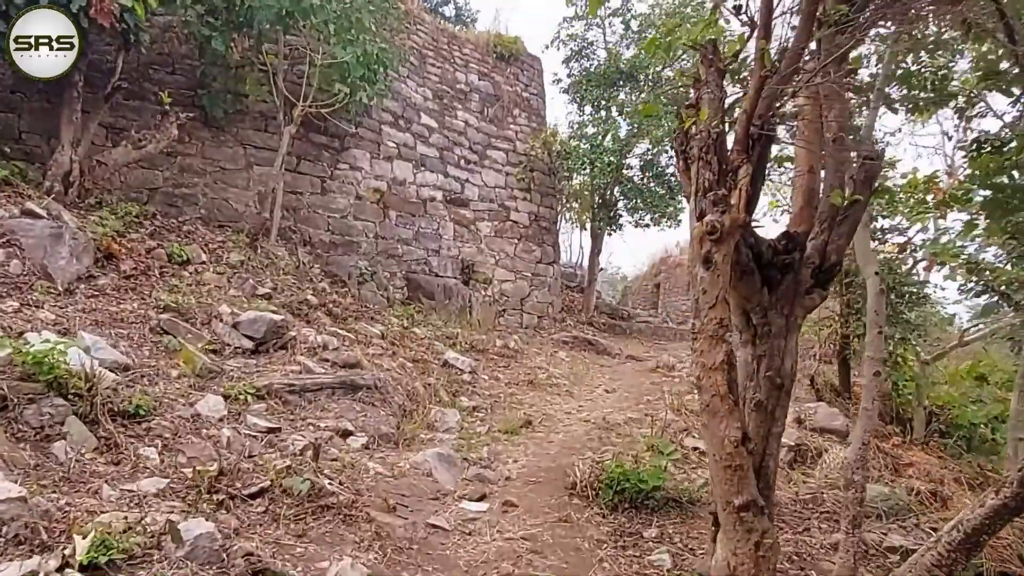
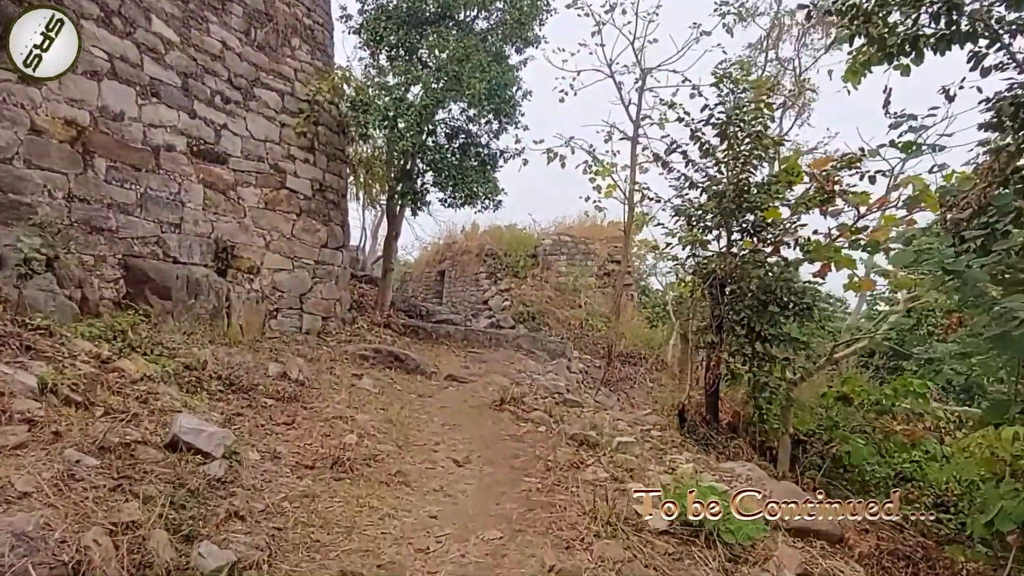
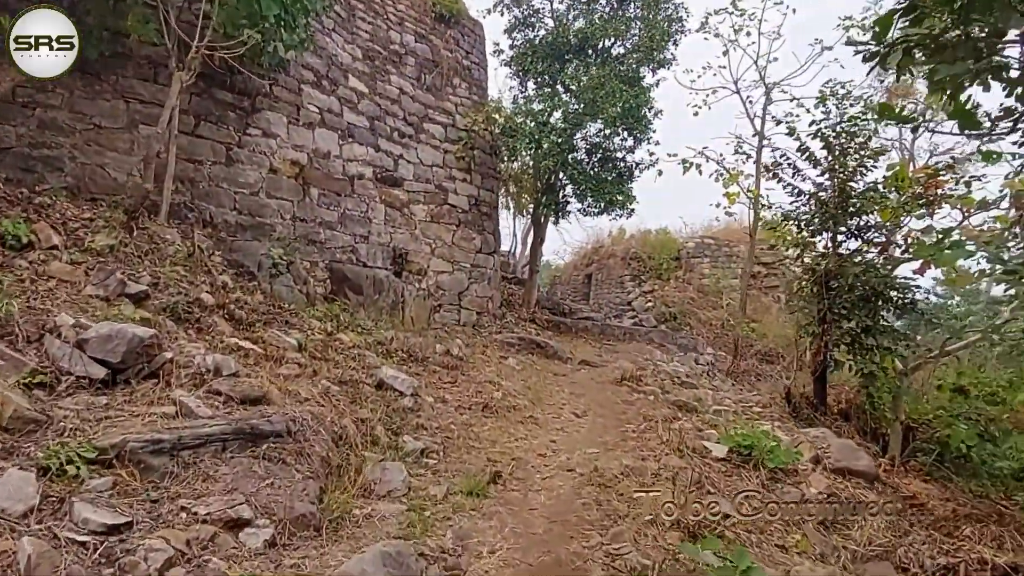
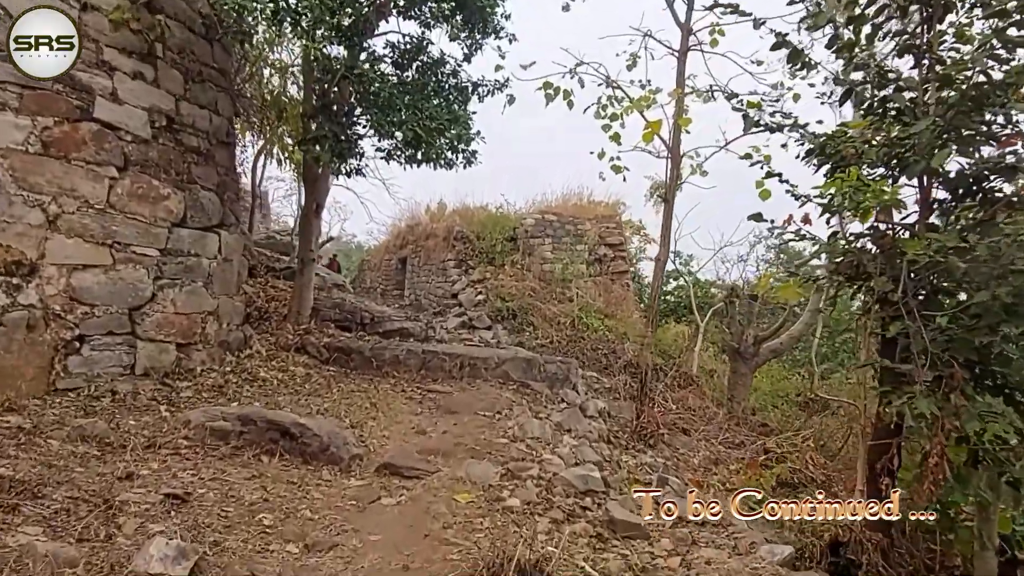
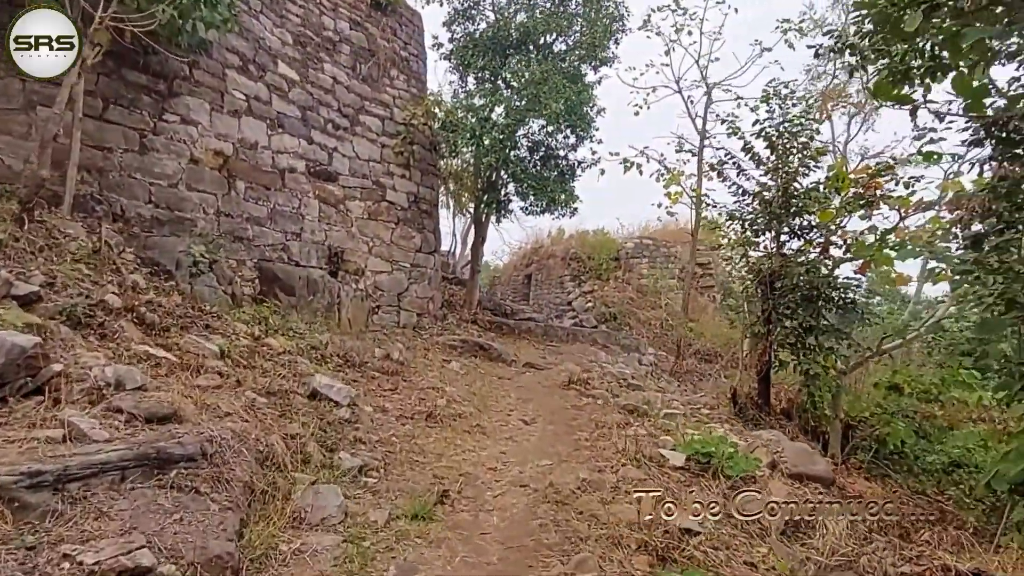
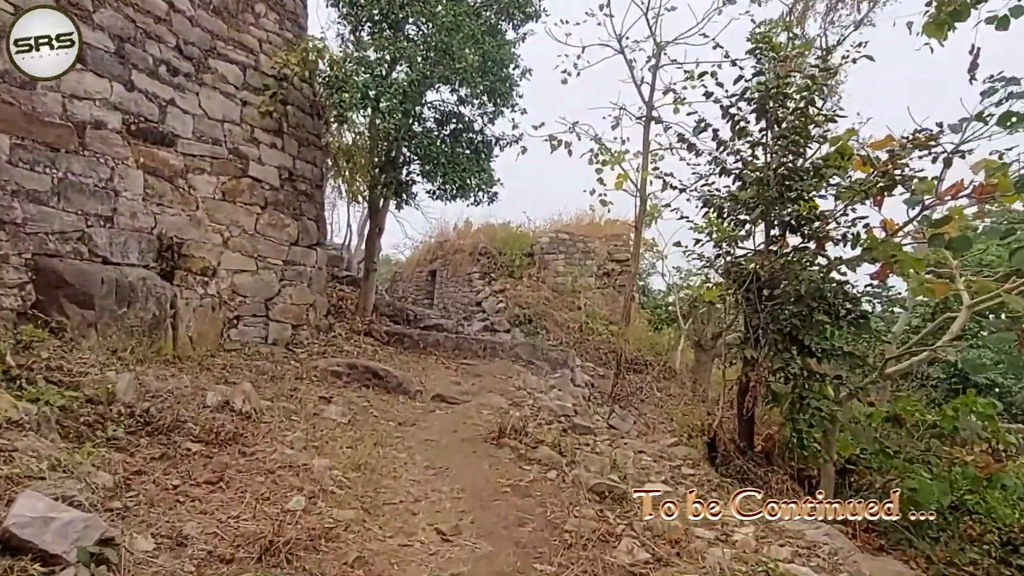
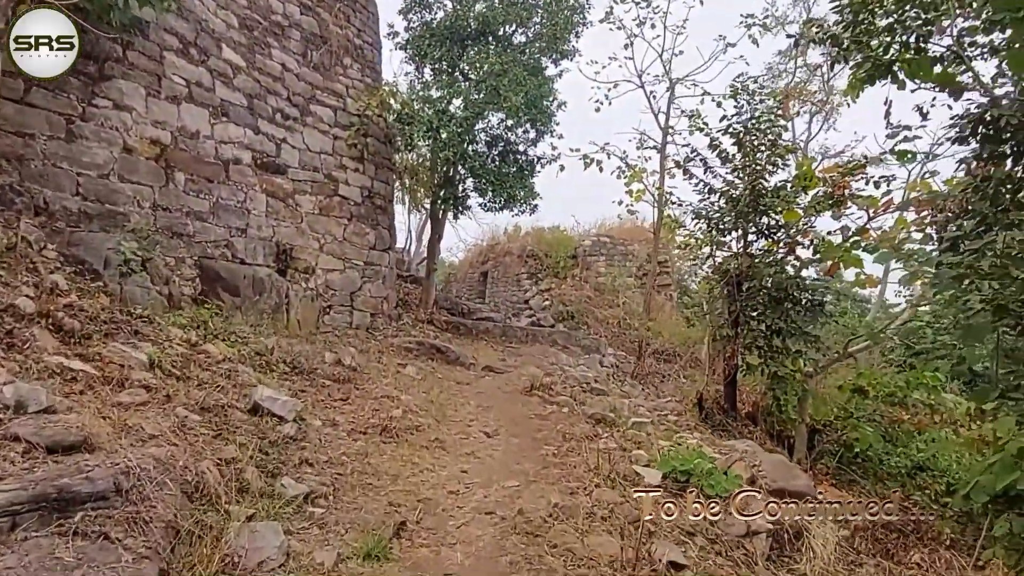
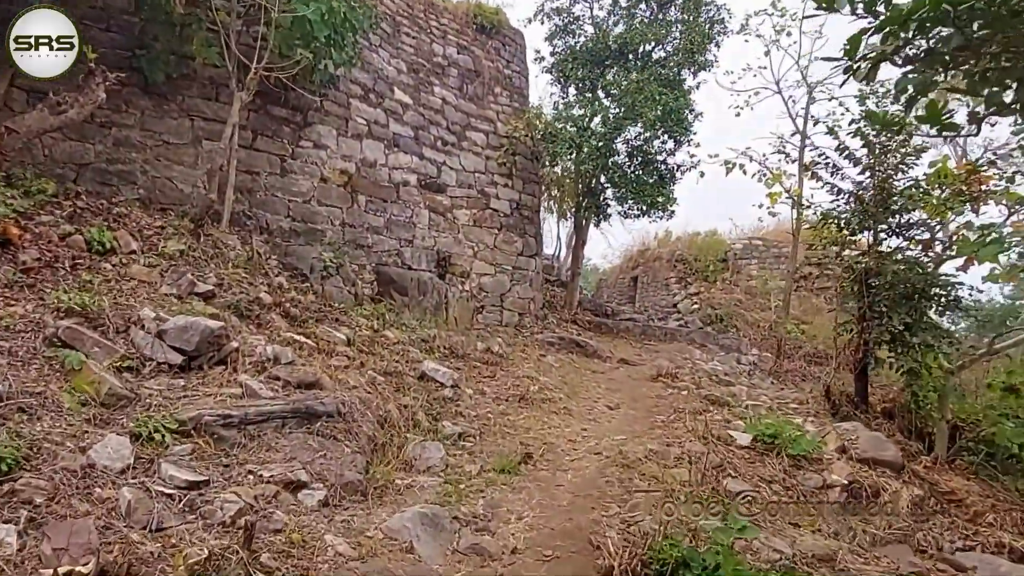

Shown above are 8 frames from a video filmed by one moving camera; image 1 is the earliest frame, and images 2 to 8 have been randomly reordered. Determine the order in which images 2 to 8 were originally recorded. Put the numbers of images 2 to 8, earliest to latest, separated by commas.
8, 3, 5, 7, 2, 6, 4
